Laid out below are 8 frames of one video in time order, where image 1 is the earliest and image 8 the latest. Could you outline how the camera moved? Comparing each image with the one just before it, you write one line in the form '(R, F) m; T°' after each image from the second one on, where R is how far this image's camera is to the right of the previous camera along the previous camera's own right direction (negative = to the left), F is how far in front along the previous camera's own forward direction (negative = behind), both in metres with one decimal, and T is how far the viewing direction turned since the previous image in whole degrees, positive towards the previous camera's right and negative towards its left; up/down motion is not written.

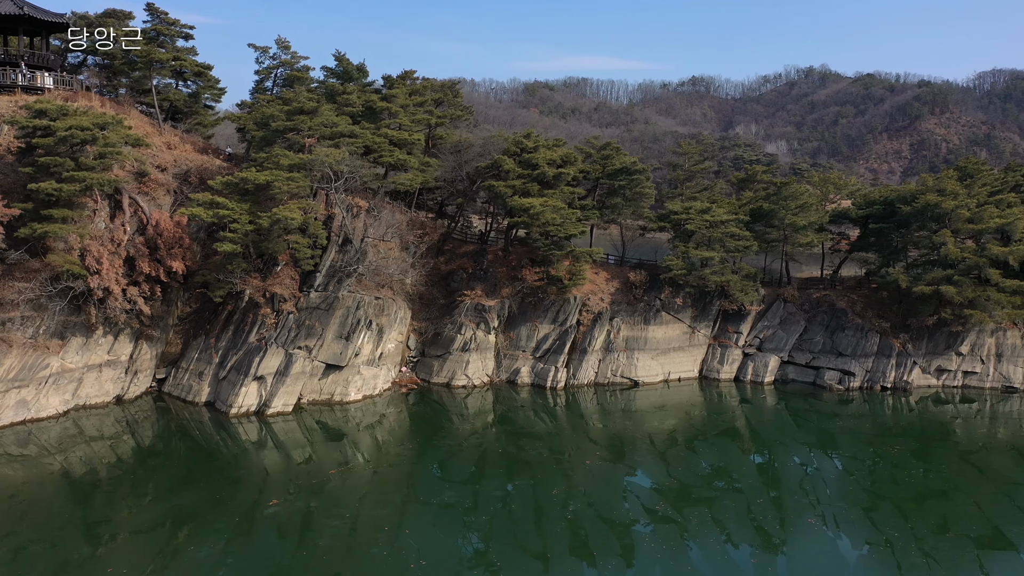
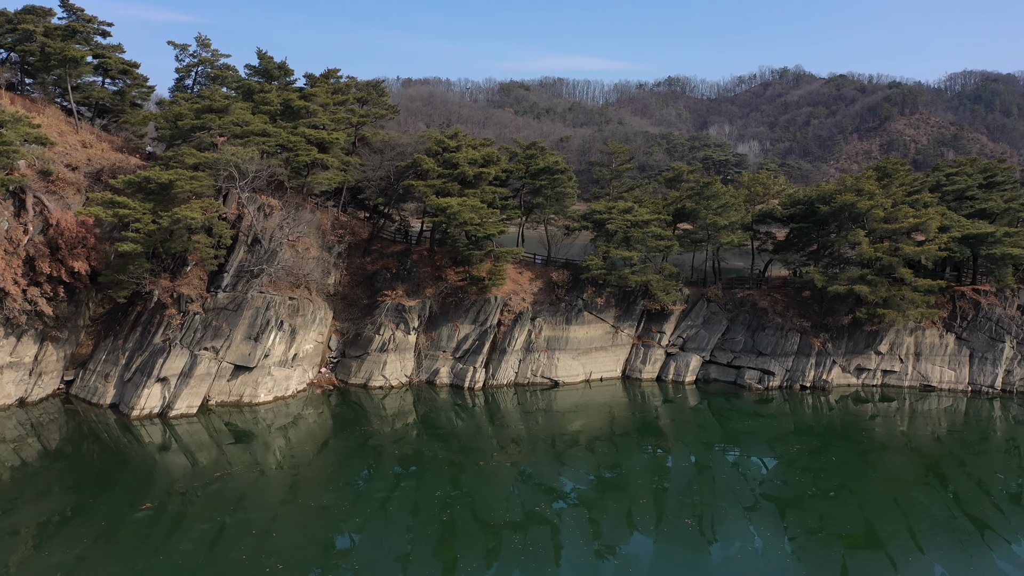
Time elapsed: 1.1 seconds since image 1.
(+2.3, +0.1) m; +1°
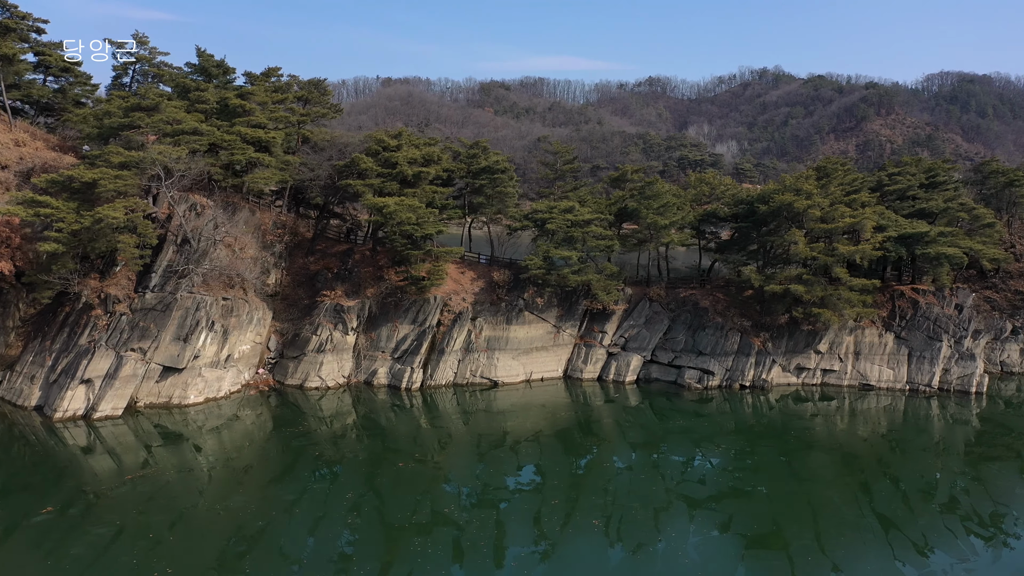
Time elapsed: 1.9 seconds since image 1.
(+1.7, +0.1) m; +1°
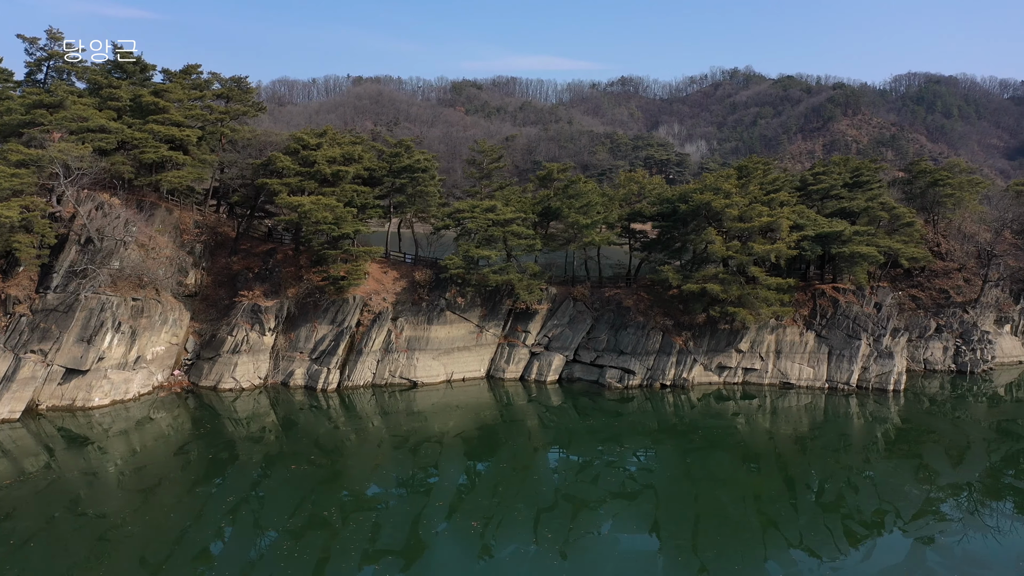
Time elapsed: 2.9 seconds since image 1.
(+2.1, +0.1) m; +1°
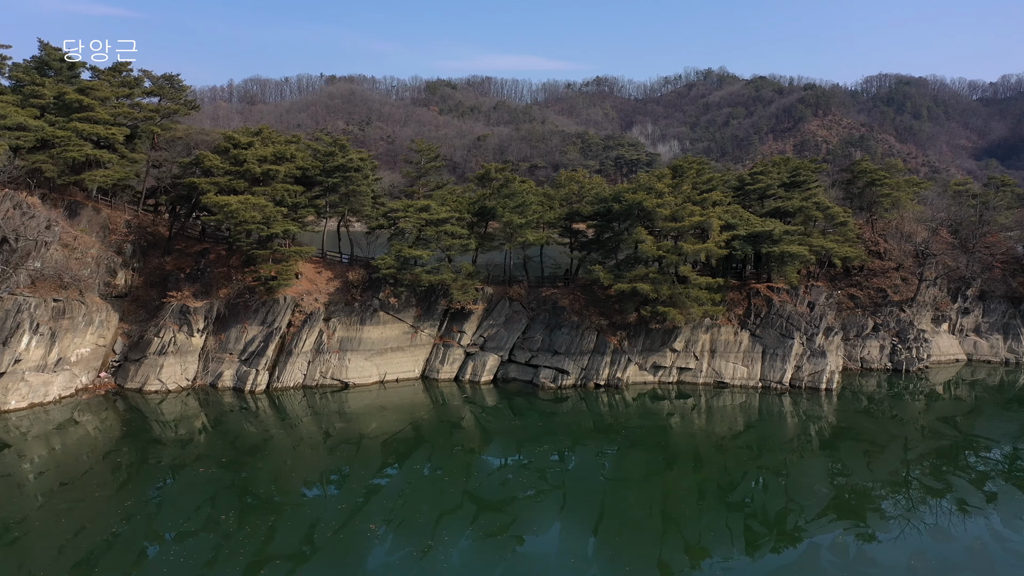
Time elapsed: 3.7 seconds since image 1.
(+1.7, +0.1) m; +1°
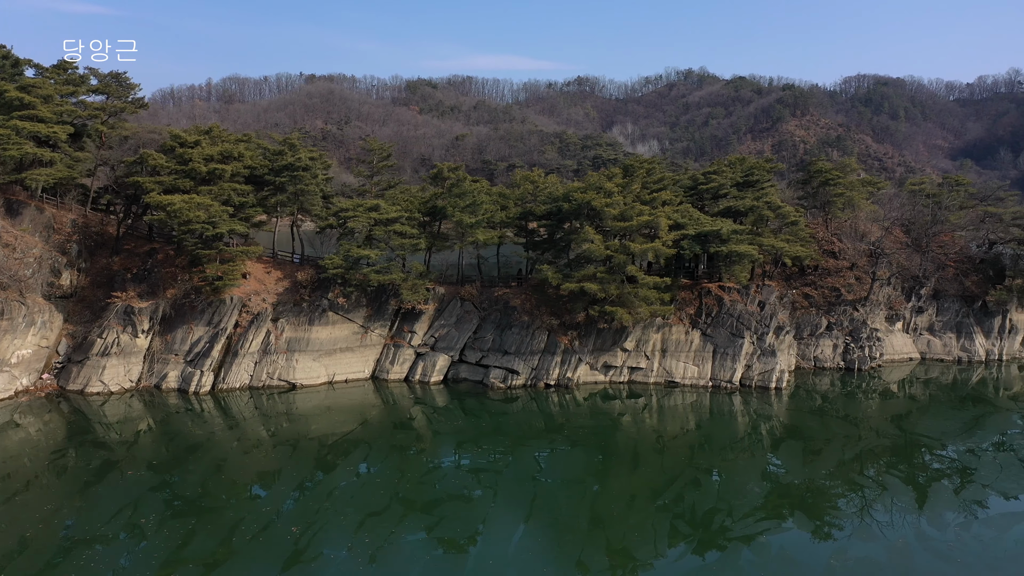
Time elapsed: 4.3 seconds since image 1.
(+1.3, +0.1) m; +1°
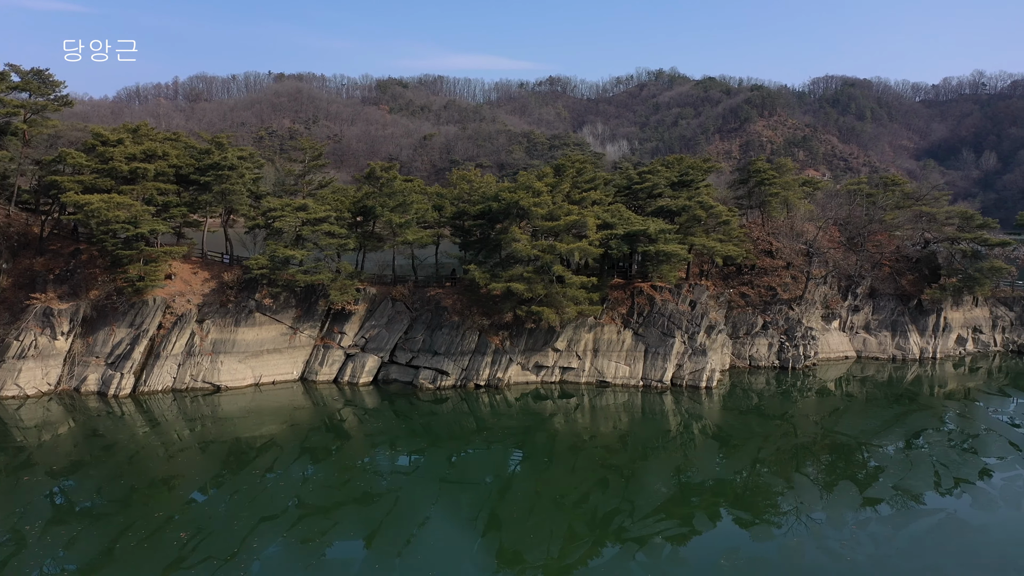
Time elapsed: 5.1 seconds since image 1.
(+1.7, +0.1) m; +2°
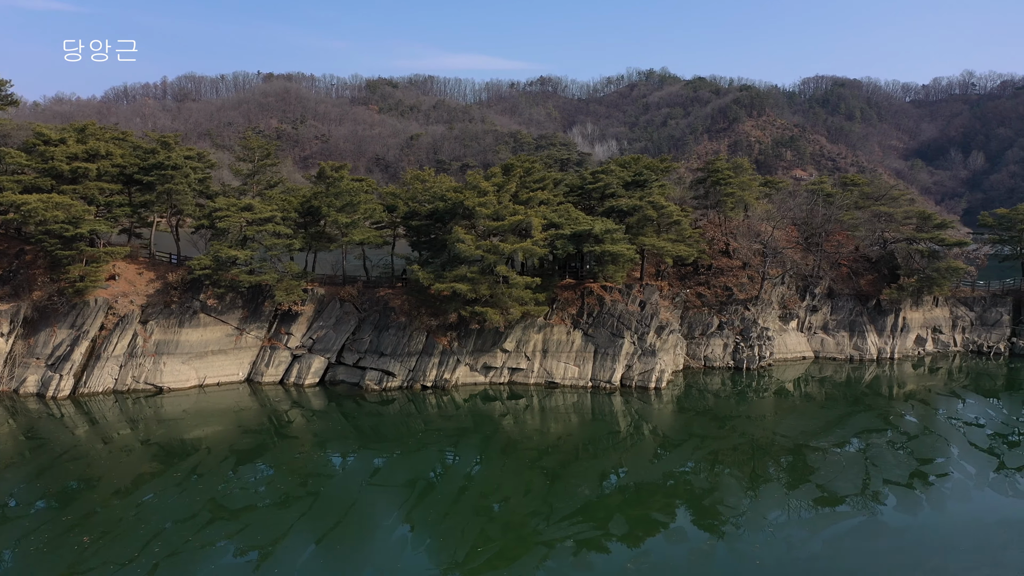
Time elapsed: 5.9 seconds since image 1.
(+1.7, +0.2) m; 0°
